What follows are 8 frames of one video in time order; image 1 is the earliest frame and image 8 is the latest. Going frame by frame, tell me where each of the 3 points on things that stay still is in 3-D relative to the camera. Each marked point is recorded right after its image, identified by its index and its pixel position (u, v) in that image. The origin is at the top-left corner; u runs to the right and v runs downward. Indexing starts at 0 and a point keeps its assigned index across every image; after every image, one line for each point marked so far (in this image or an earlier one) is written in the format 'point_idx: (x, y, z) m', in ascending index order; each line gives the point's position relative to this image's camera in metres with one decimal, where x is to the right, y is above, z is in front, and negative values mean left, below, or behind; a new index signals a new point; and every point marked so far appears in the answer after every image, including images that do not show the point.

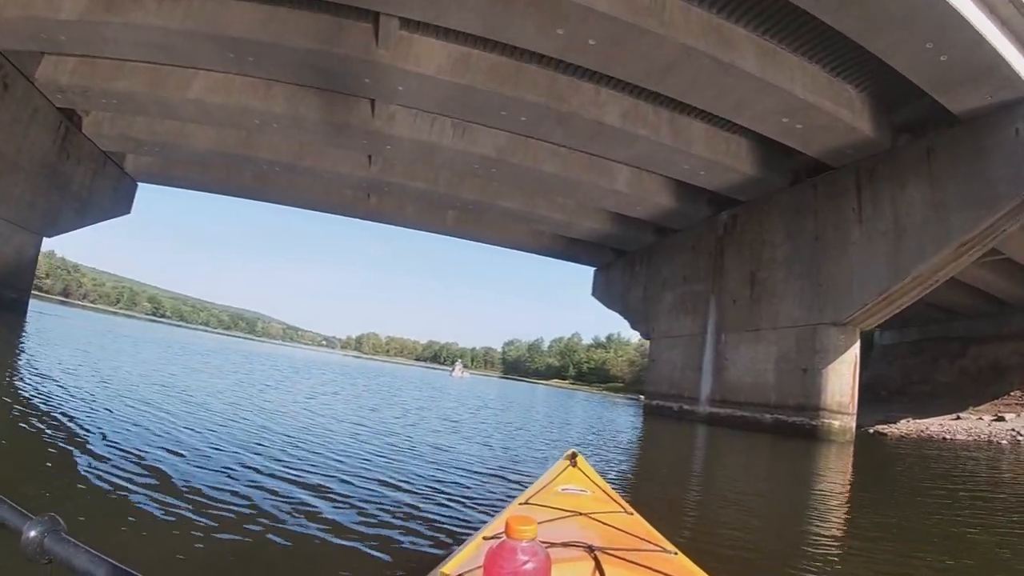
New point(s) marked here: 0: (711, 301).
0: (+5.8, -0.4, +17.3) m
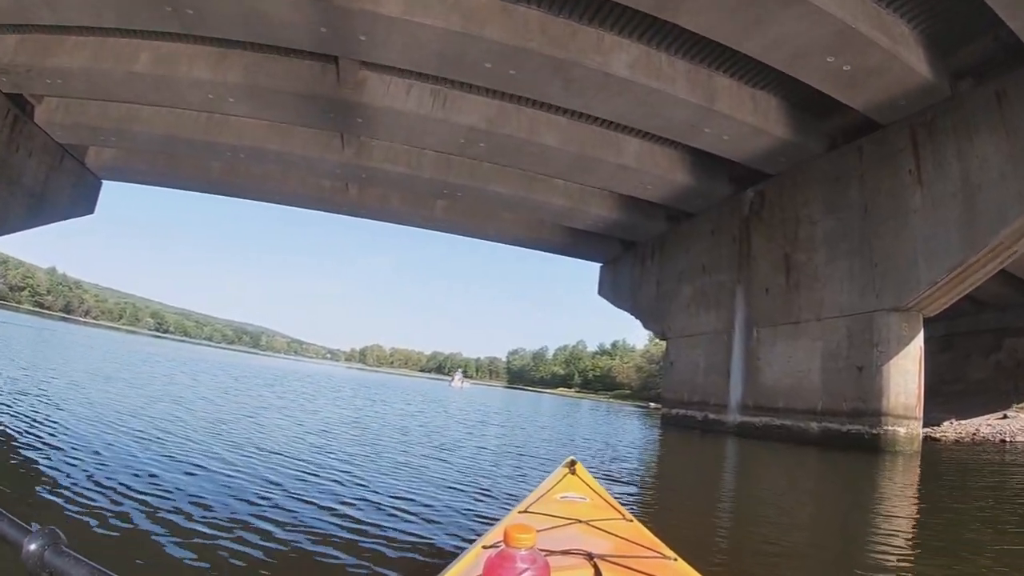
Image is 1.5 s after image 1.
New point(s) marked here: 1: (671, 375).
0: (+5.6, -0.1, +14.9) m
1: (+4.7, -2.5, +17.3) m
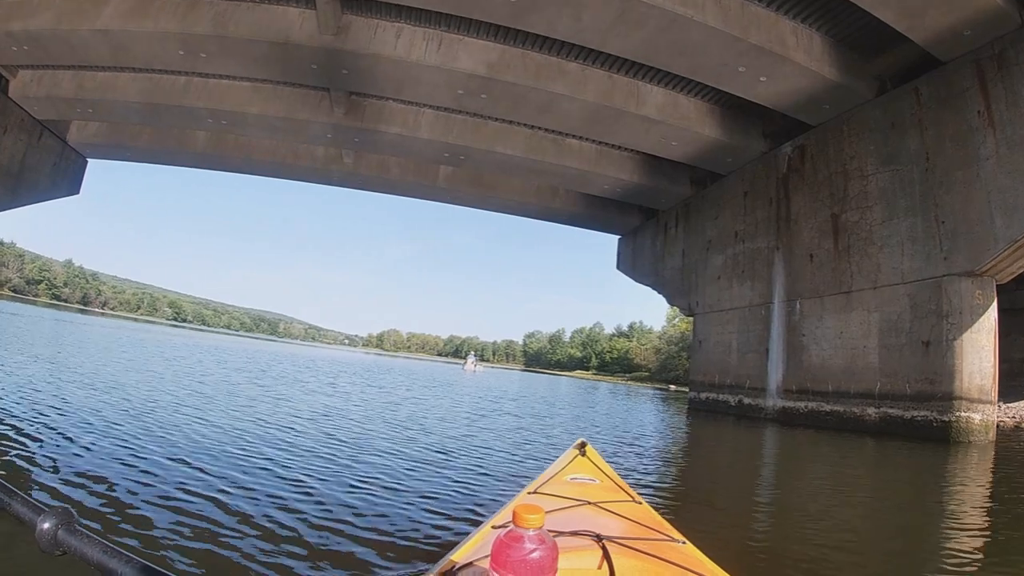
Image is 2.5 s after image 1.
0: (+5.8, +0.6, +13.2) m
1: (+5.0, -1.7, +15.6) m
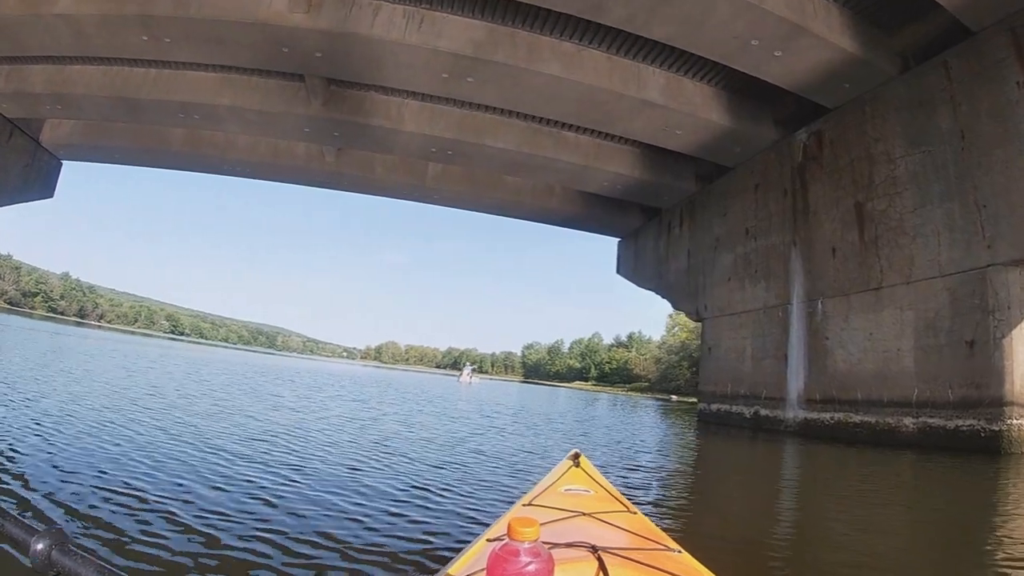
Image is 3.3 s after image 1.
0: (+5.6, +0.6, +12.0) m
1: (+4.8, -1.8, +14.4) m
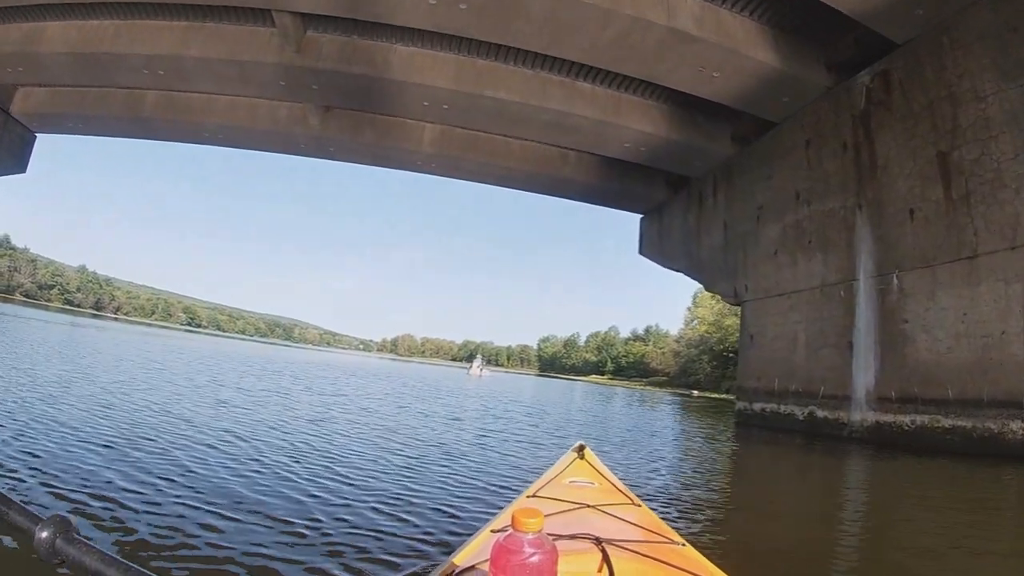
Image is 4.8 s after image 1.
0: (+5.7, +1.0, +9.9) m
1: (+4.9, -1.3, +12.3) m
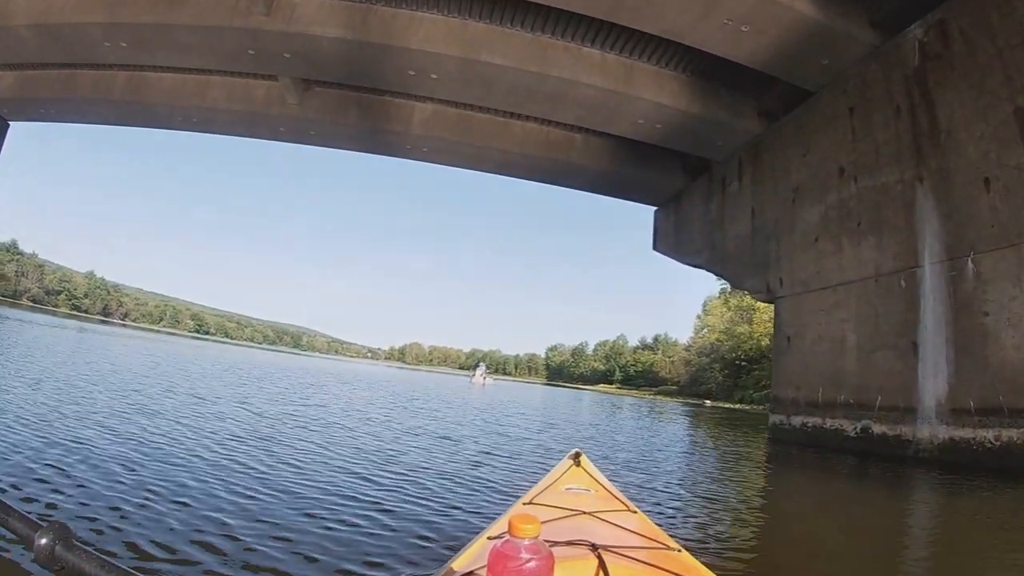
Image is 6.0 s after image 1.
0: (+5.6, +1.2, +8.3) m
1: (+4.9, -1.2, +10.7) m
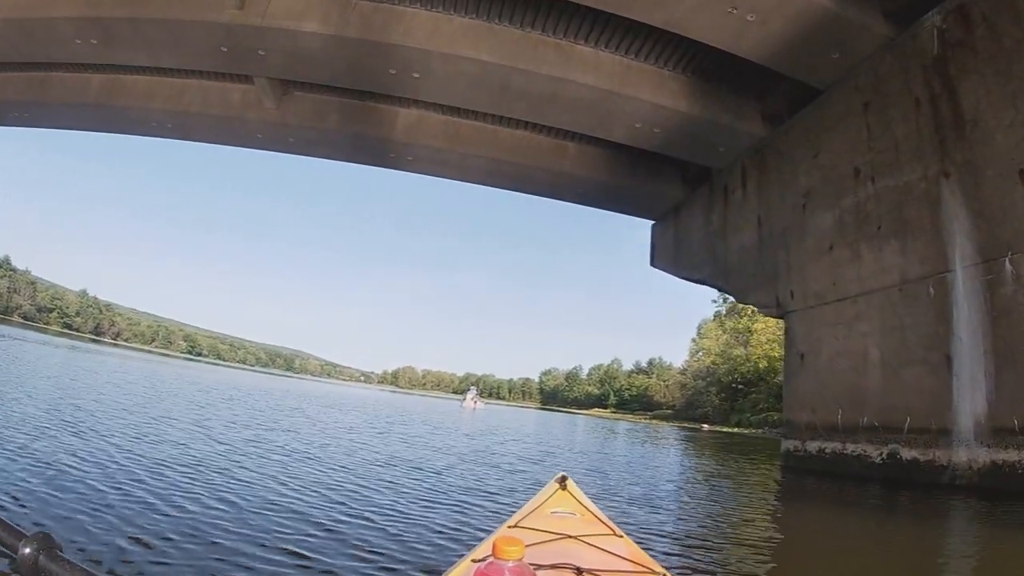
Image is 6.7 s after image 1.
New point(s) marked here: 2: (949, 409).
0: (+5.4, +1.1, +7.6) m
1: (+4.7, -1.4, +10.0) m
2: (+5.2, -1.5, +7.3) m
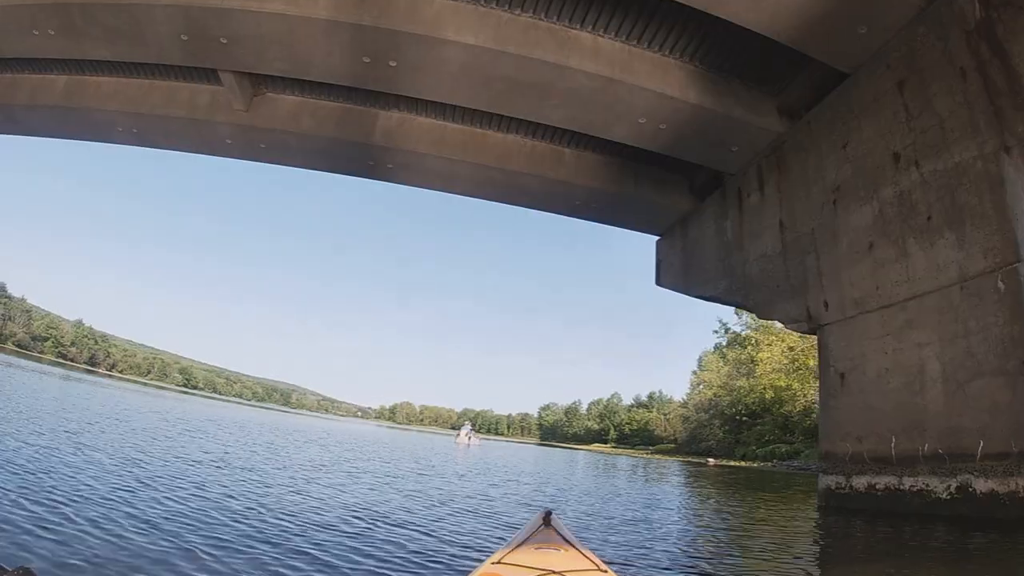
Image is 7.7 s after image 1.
0: (+5.3, +1.1, +6.5) m
1: (+4.6, -1.6, +8.7) m
2: (+5.0, -1.4, +6.0) m
